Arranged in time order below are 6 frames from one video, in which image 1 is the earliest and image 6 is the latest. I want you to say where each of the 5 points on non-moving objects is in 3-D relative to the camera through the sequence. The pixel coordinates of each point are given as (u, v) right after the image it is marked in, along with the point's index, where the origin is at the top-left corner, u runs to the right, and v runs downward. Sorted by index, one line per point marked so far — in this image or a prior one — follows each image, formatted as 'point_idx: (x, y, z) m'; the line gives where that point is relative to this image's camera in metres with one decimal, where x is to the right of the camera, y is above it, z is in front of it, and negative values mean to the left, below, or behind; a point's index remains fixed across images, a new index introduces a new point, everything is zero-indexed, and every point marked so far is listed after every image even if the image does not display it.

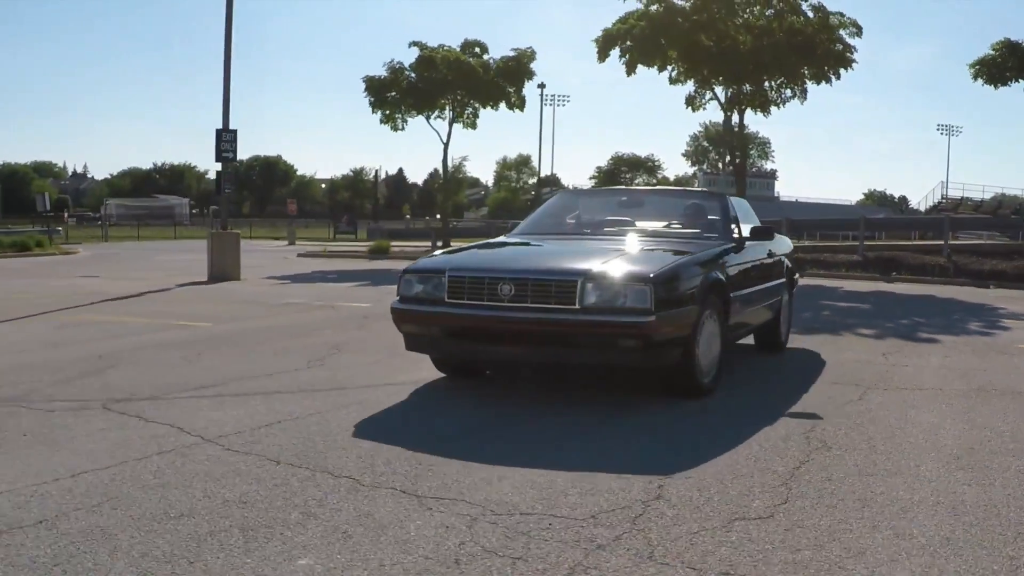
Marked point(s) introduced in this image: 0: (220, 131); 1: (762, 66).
0: (-2.3, +1.3, +8.3) m
1: (+2.3, +2.1, +9.8) m
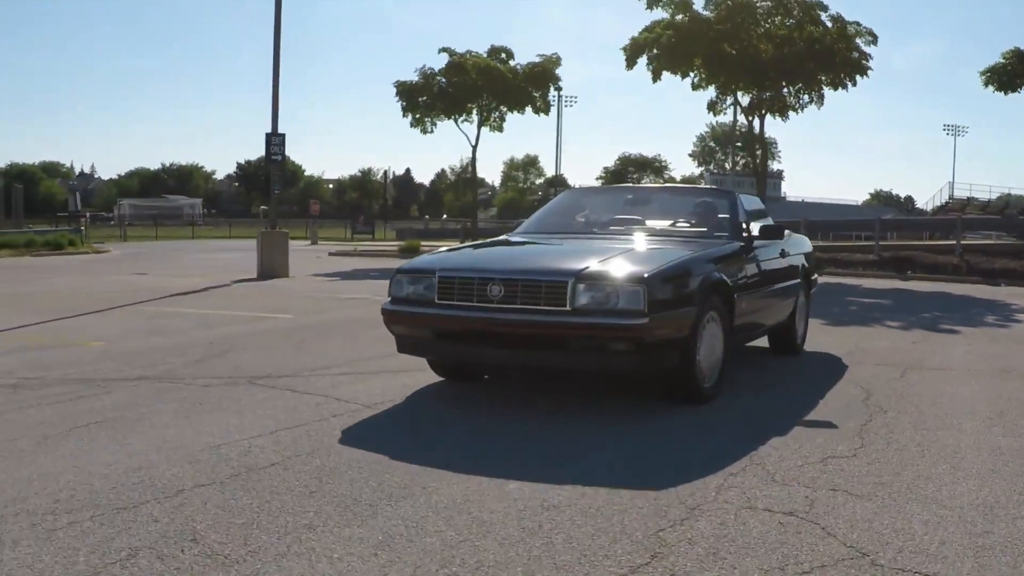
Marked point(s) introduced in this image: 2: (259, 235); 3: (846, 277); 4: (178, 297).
0: (-2.0, +1.3, +8.8) m
1: (+2.6, +2.1, +10.2) m
2: (-2.0, +0.4, +8.4) m
3: (+3.3, +0.1, +10.5) m
4: (-2.3, -0.1, +7.2) m
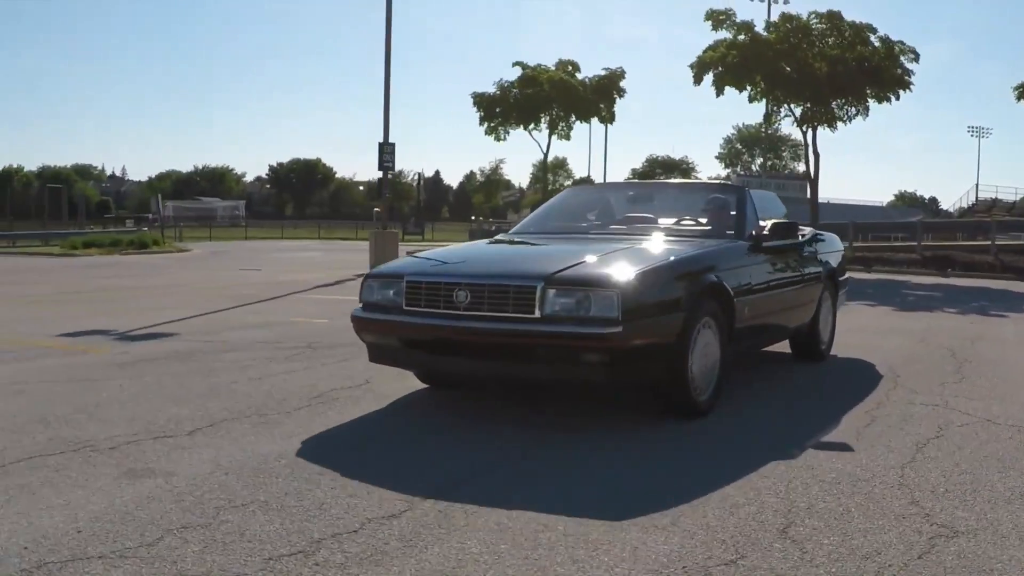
0: (-1.2, +1.3, +9.9) m
1: (+3.4, +2.1, +11.2) m
2: (-1.2, +0.5, +9.5) m
3: (+4.1, +0.2, +11.5) m
4: (-1.5, 0.0, +8.3) m
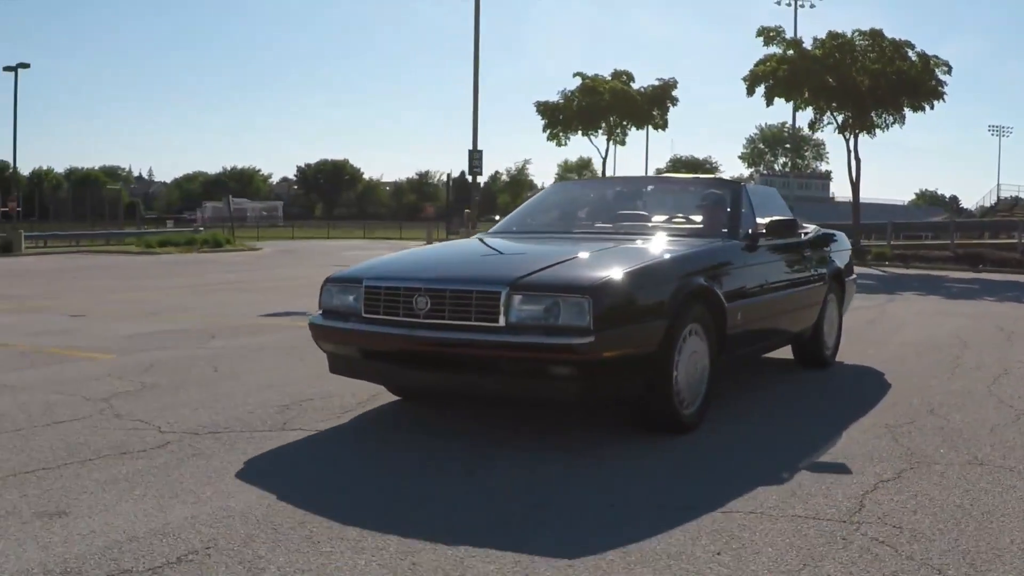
0: (-1.0, +1.4, +10.4) m
1: (+3.7, +2.2, +11.7) m
2: (-1.0, +0.5, +10.1) m
3: (+4.4, +0.2, +11.9) m
4: (-1.3, +0.1, +8.9) m
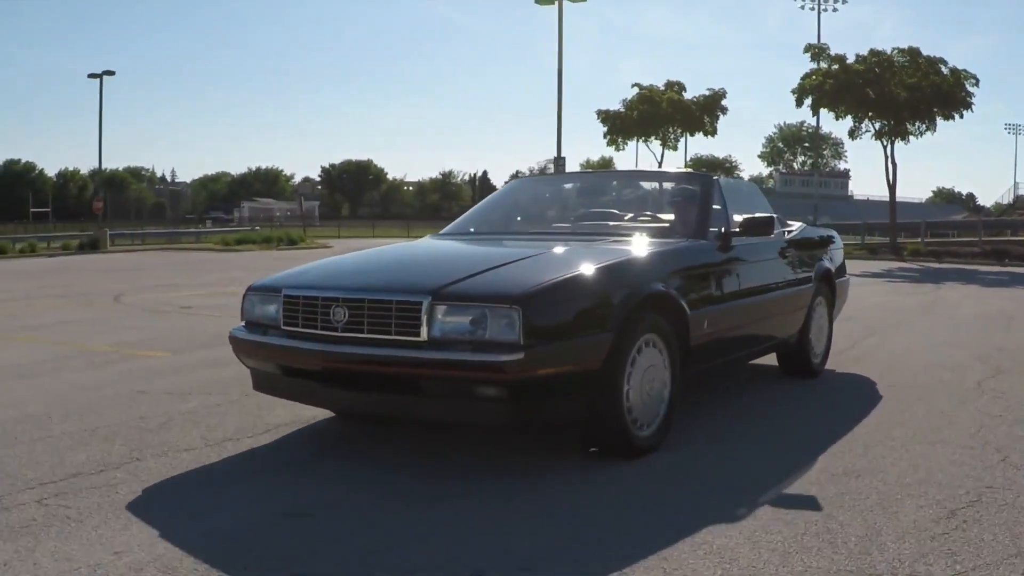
0: (-1.6, +1.3, +9.9) m
1: (+3.1, +2.1, +11.0) m
2: (-1.6, +0.4, +9.6) m
3: (+3.9, +0.1, +11.2) m
4: (-2.0, 0.0, +8.4) m
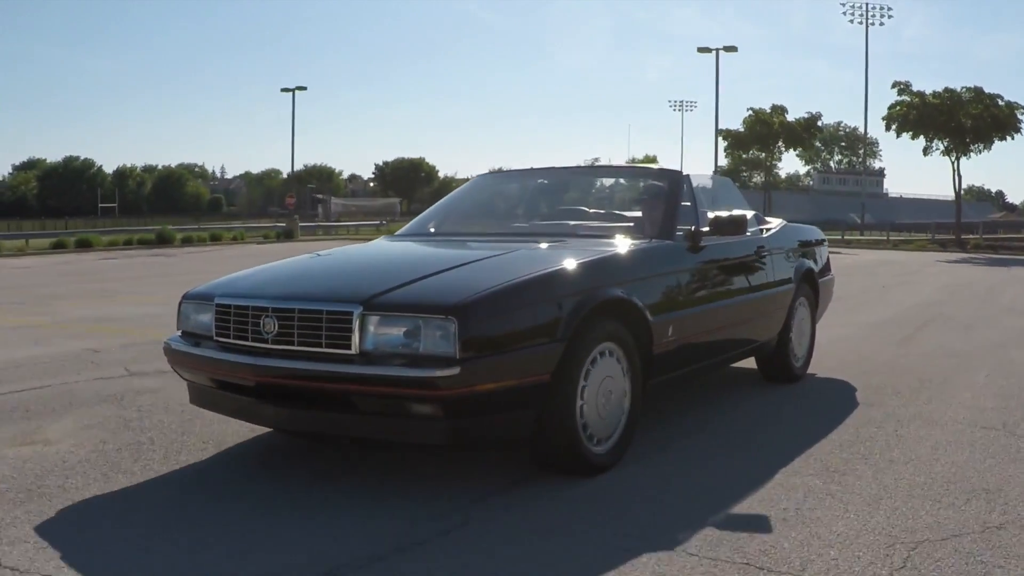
0: (-2.1, +1.3, +9.8) m
1: (+2.7, +2.1, +10.6) m
2: (-2.1, +0.4, +9.5) m
3: (+3.4, +0.1, +10.8) m
4: (-2.6, -0.1, +8.3) m
